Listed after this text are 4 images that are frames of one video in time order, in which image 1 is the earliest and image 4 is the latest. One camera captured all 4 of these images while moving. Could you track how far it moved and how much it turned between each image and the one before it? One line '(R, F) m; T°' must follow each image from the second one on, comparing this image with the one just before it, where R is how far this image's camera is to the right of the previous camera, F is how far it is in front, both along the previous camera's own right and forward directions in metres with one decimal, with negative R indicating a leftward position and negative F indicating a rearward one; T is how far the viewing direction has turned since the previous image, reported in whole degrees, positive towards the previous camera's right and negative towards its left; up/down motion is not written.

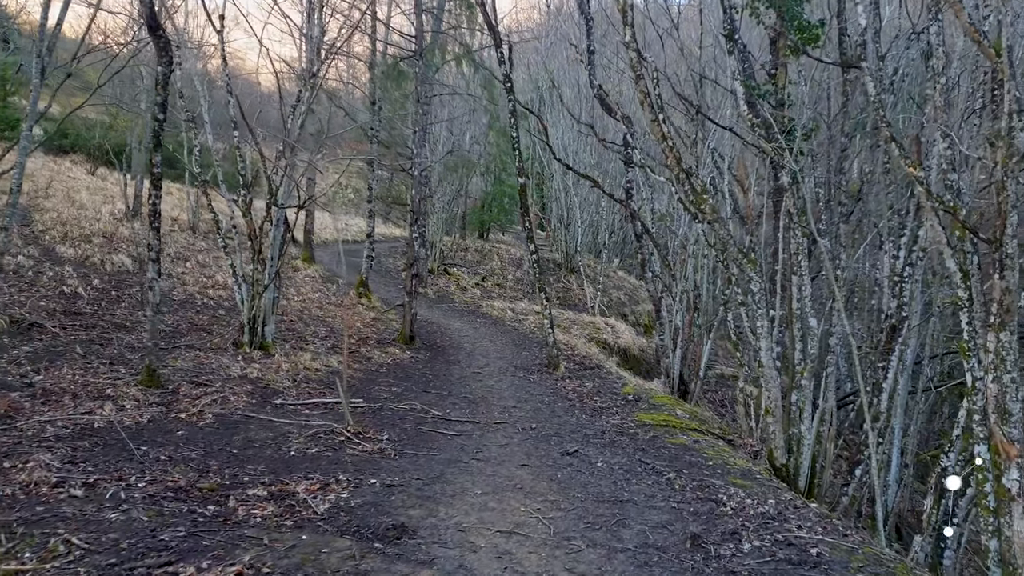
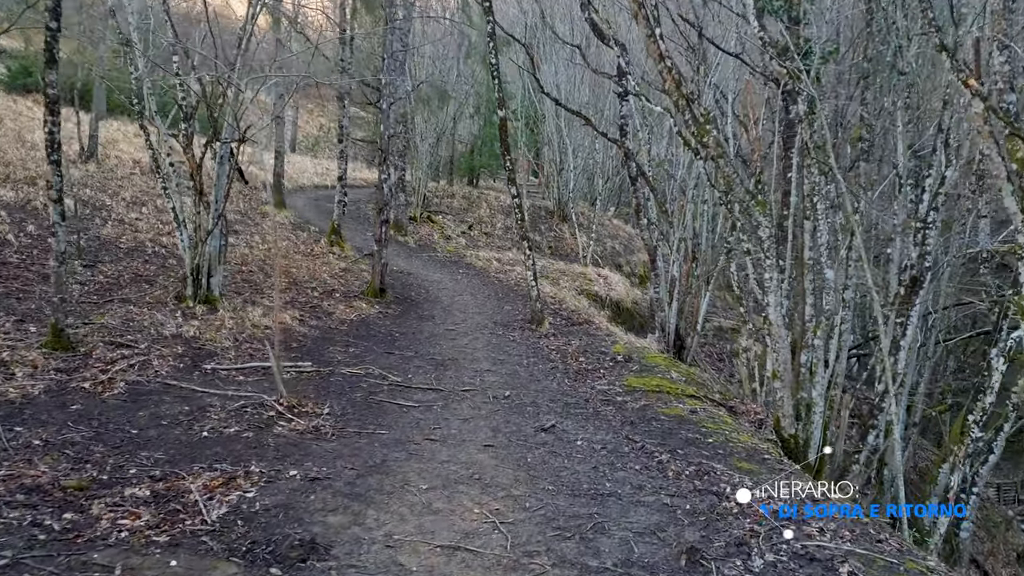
(+0.2, +0.9) m; 0°
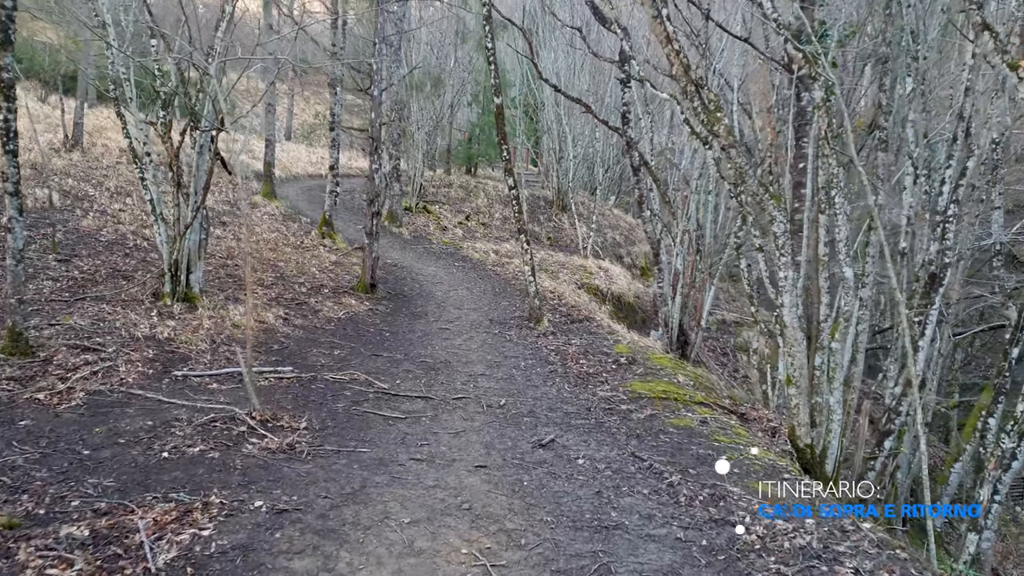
(0.0, +0.4) m; 0°
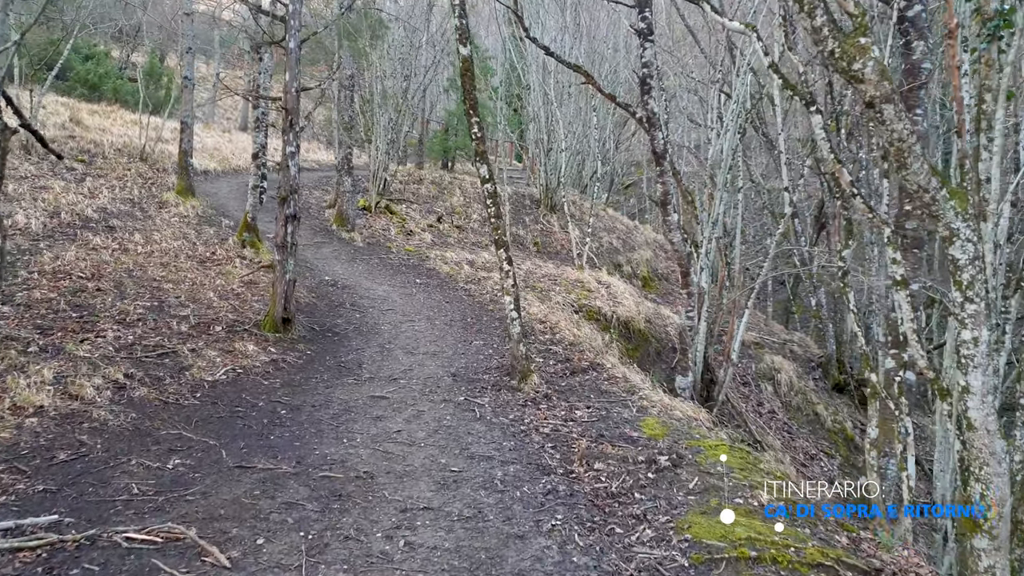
(+0.1, +2.6) m; +1°
